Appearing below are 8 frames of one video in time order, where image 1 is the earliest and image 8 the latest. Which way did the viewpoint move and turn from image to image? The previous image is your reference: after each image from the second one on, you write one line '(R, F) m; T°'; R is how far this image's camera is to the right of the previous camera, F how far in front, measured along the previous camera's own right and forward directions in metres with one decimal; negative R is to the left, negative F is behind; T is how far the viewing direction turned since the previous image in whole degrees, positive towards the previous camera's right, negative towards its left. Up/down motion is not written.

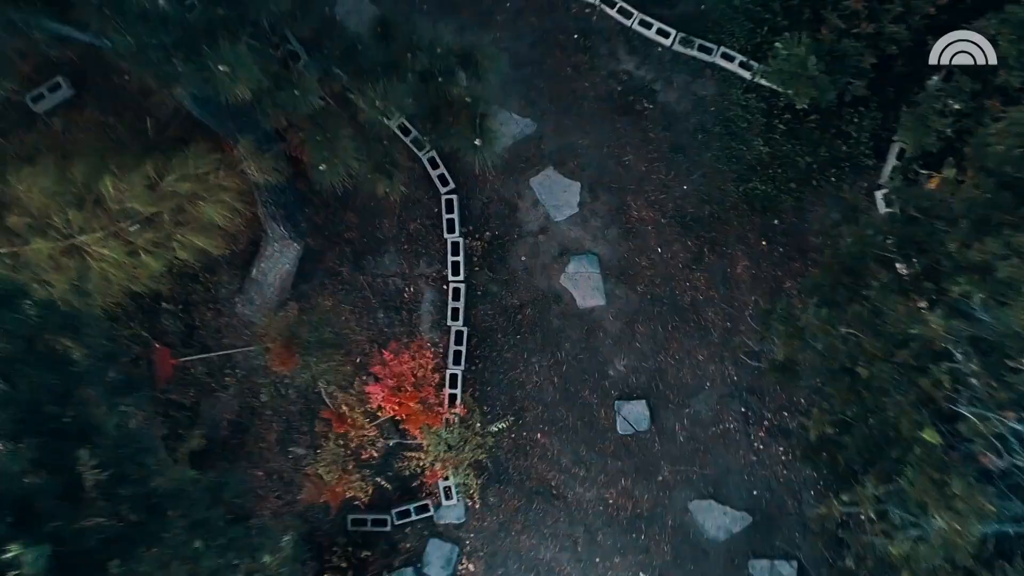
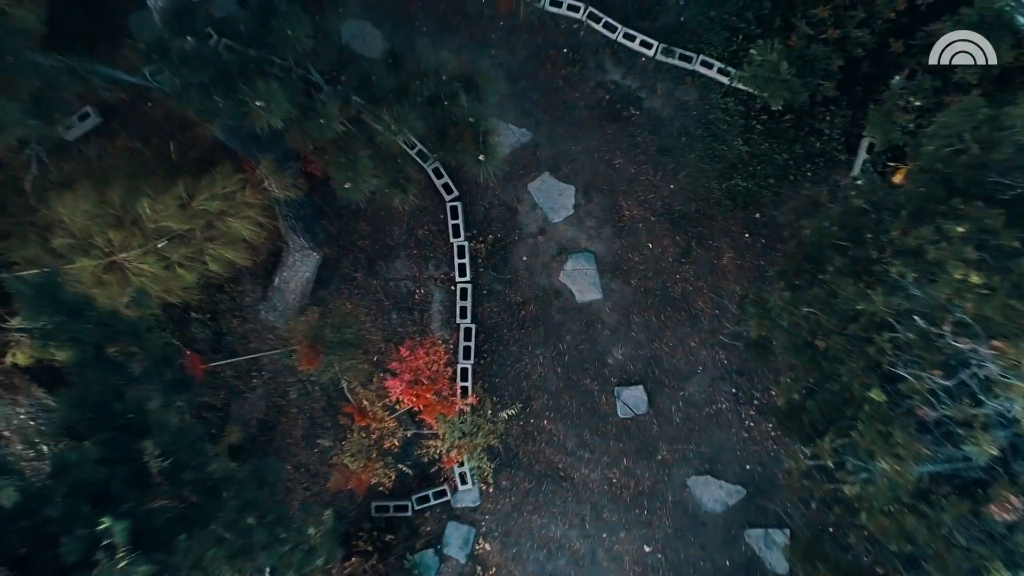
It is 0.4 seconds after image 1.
(0.0, -0.5) m; 0°
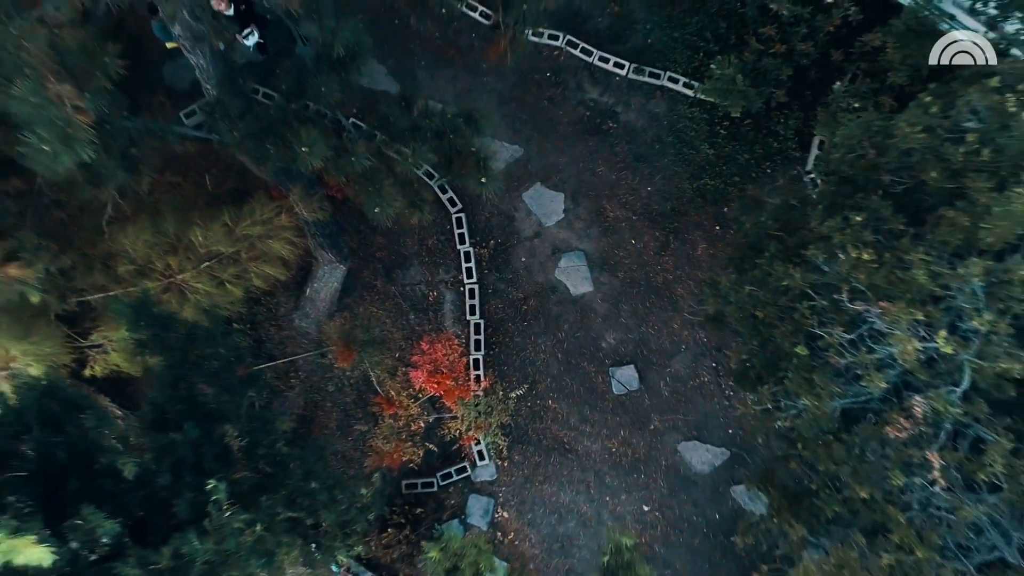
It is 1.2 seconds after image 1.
(0.0, -0.9) m; 0°
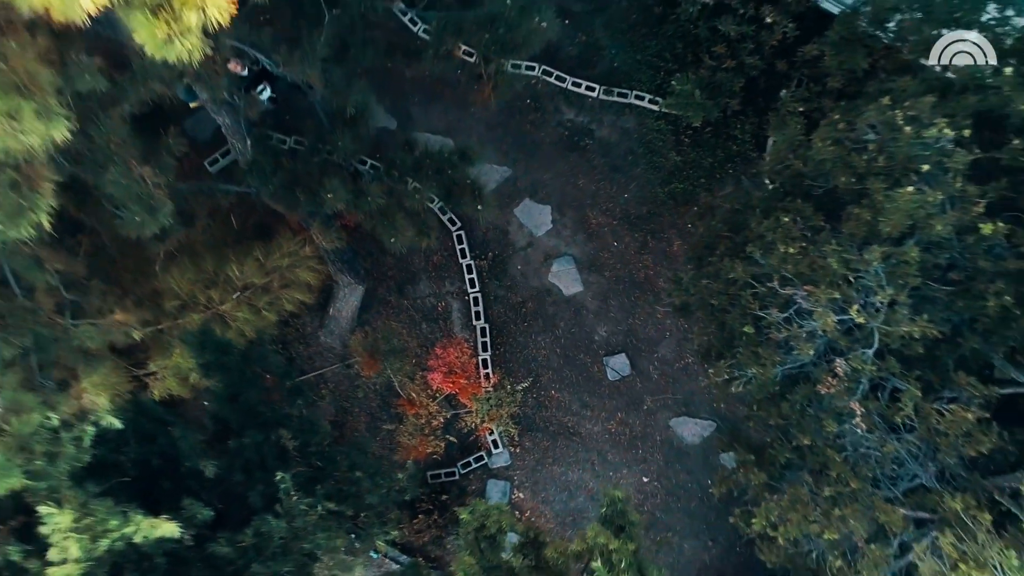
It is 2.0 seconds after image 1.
(0.0, -1.0) m; 0°
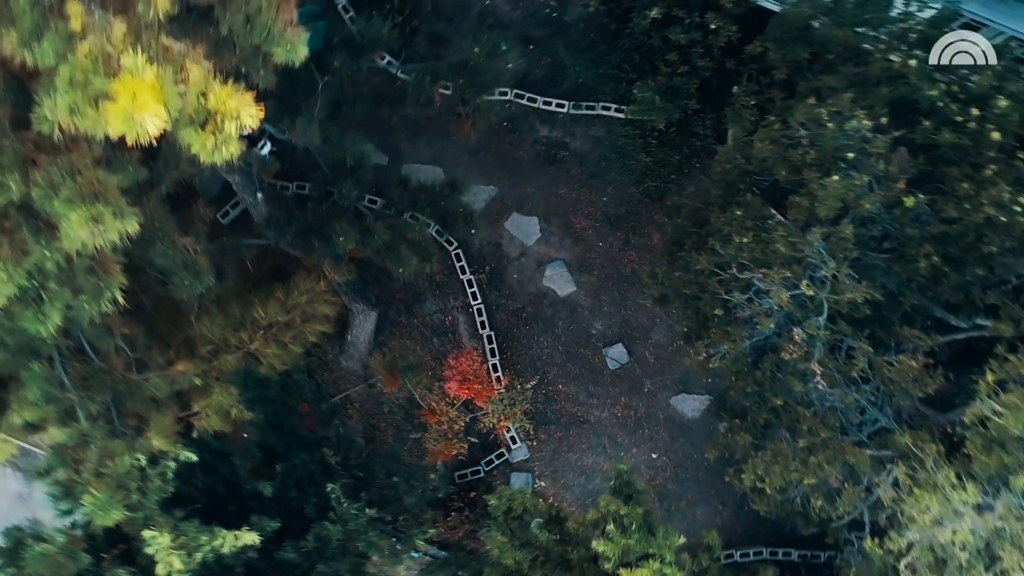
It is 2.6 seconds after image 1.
(0.0, -0.8) m; 0°
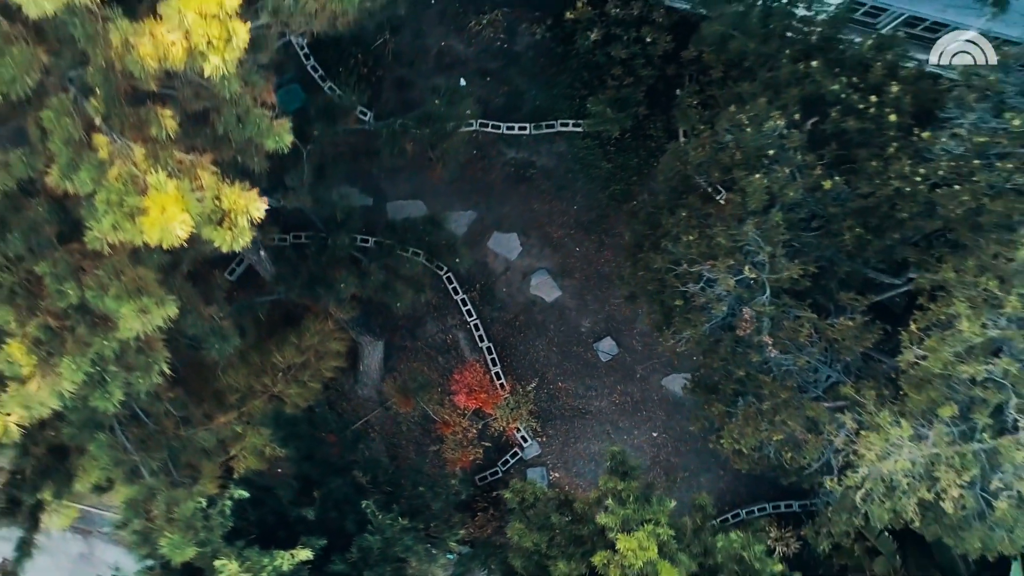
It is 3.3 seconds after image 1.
(+0.2, -0.8) m; 0°
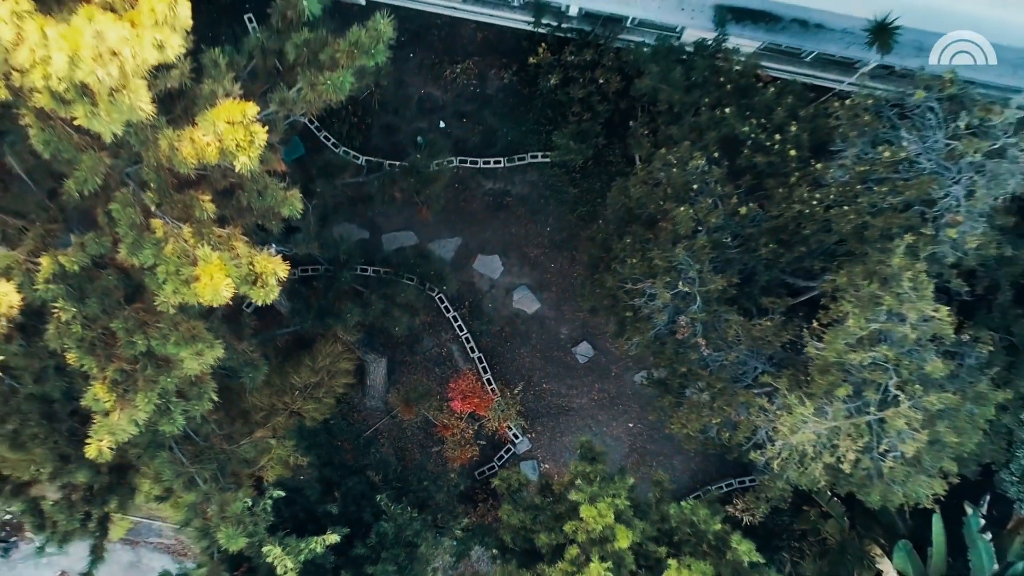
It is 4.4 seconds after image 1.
(+0.2, -1.4) m; 0°
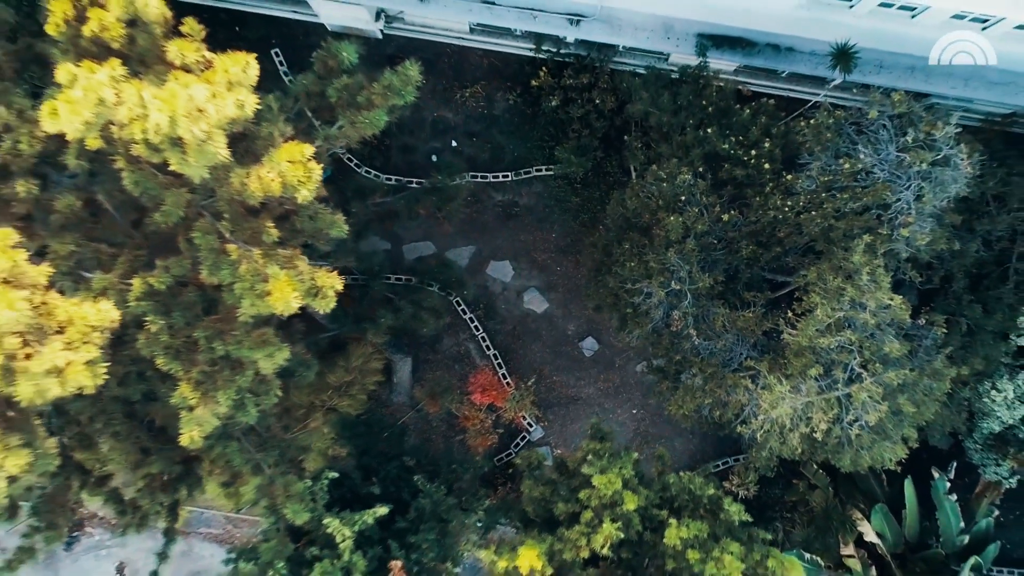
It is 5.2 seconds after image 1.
(-0.2, -1.2) m; 0°
